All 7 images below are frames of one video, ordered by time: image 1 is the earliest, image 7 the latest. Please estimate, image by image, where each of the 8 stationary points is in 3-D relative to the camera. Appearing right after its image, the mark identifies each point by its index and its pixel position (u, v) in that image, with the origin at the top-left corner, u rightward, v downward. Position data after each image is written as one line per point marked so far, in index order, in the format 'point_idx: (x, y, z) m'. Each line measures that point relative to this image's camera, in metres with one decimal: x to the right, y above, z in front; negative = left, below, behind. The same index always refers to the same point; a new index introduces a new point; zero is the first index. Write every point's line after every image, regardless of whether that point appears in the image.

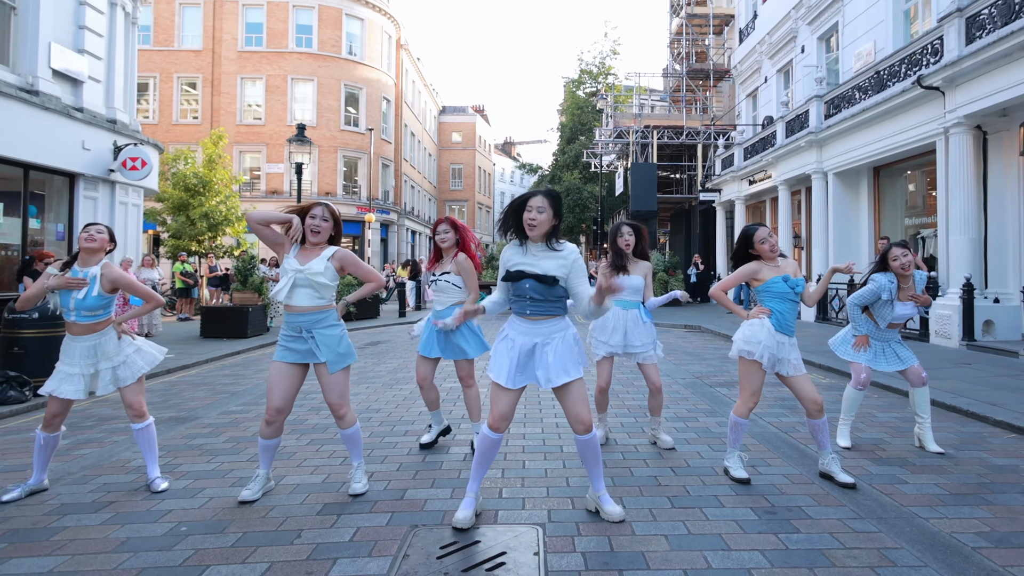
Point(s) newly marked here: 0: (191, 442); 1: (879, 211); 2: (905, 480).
0: (-2.1, -1.0, +5.4) m
1: (+7.1, +1.6, +15.9) m
2: (+2.1, -1.0, +4.3) m
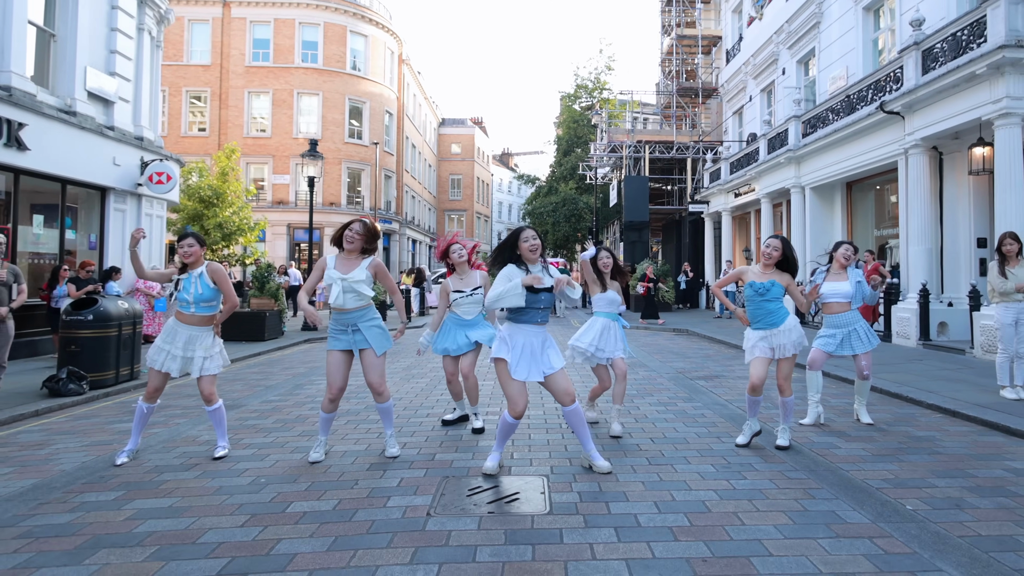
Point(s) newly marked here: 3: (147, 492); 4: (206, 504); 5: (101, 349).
0: (-2.1, -1.1, +6.3) m
1: (+7.1, +1.4, +16.9) m
2: (+2.1, -1.0, +5.2) m
3: (-1.9, -1.1, +4.2) m
4: (-1.5, -1.1, +3.9) m
5: (-4.3, -0.6, +8.2) m
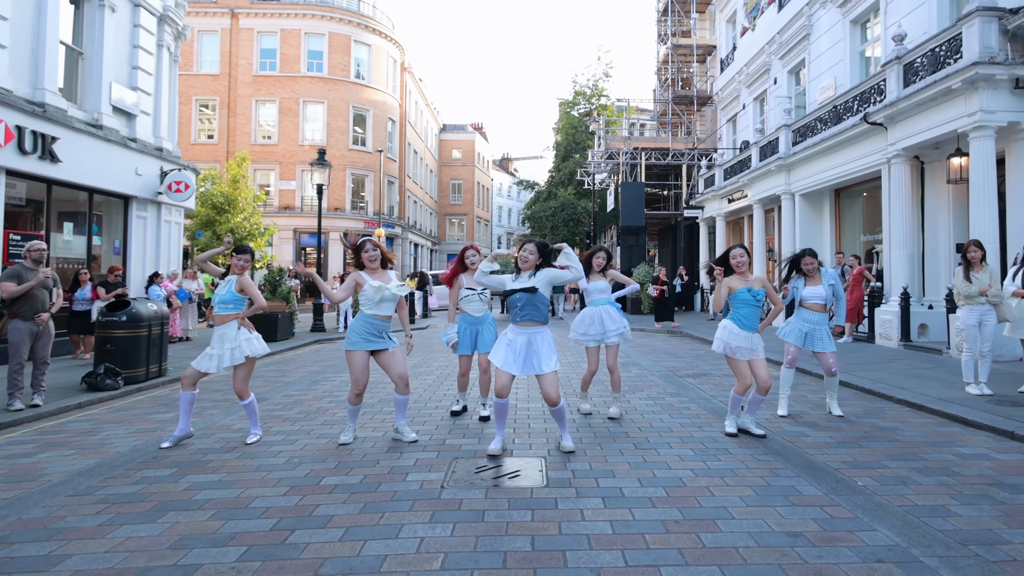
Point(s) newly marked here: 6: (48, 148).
0: (-2.1, -1.1, +6.9) m
1: (+7.2, +1.3, +17.5) m
2: (+2.2, -1.1, +5.8) m
3: (-1.9, -1.1, +4.8) m
4: (-1.5, -1.1, +4.5) m
5: (-4.2, -0.7, +8.8) m
6: (-6.7, +1.9, +11.5) m
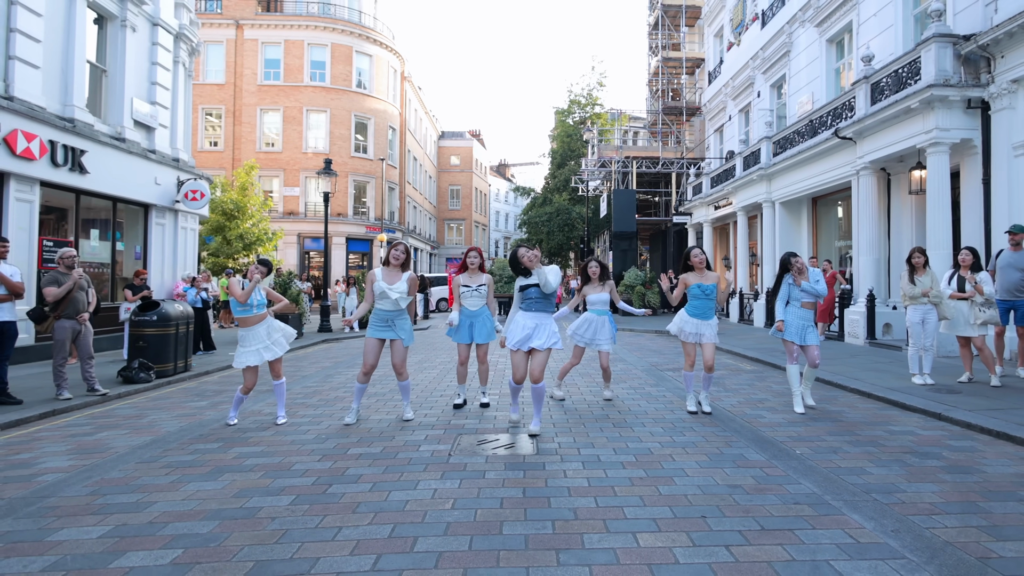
0: (-2.1, -1.1, +7.7) m
1: (+7.1, +1.3, +18.4) m
2: (+2.1, -1.1, +6.7) m
3: (-1.9, -1.1, +5.6) m
4: (-1.5, -1.1, +5.4) m
5: (-4.3, -0.7, +9.6) m
6: (-6.7, +1.9, +12.3) m
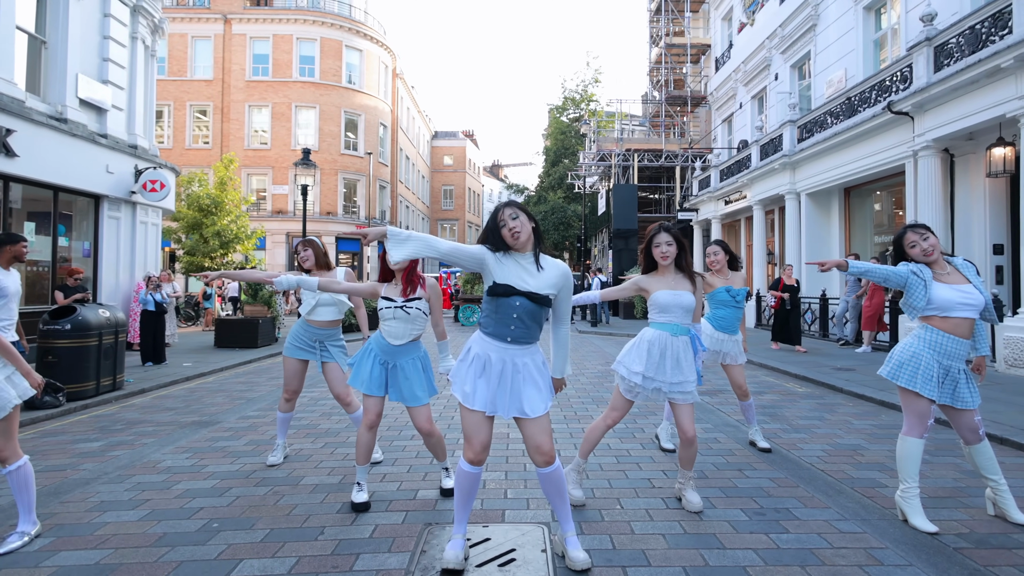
0: (-2.1, -1.1, +5.6) m
1: (+7.1, +1.2, +16.2) m
2: (+2.1, -1.1, +4.5) m
3: (-1.9, -1.1, +3.5) m
4: (-1.5, -1.1, +3.2) m
5: (-4.3, -0.7, +7.5) m
6: (-6.7, +1.9, +10.2) m
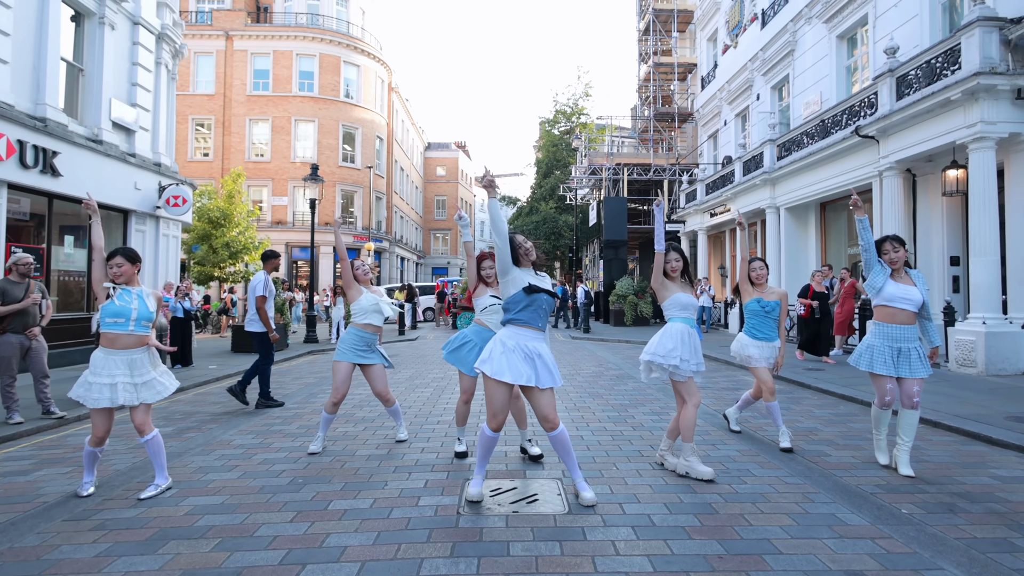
0: (-2.0, -1.2, +6.6) m
1: (+7.0, +1.1, +17.4) m
2: (+2.2, -1.2, +5.6) m
3: (-1.8, -1.2, +4.5) m
4: (-1.4, -1.2, +4.2) m
5: (-4.2, -0.8, +8.5) m
6: (-6.7, +1.8, +11.2) m
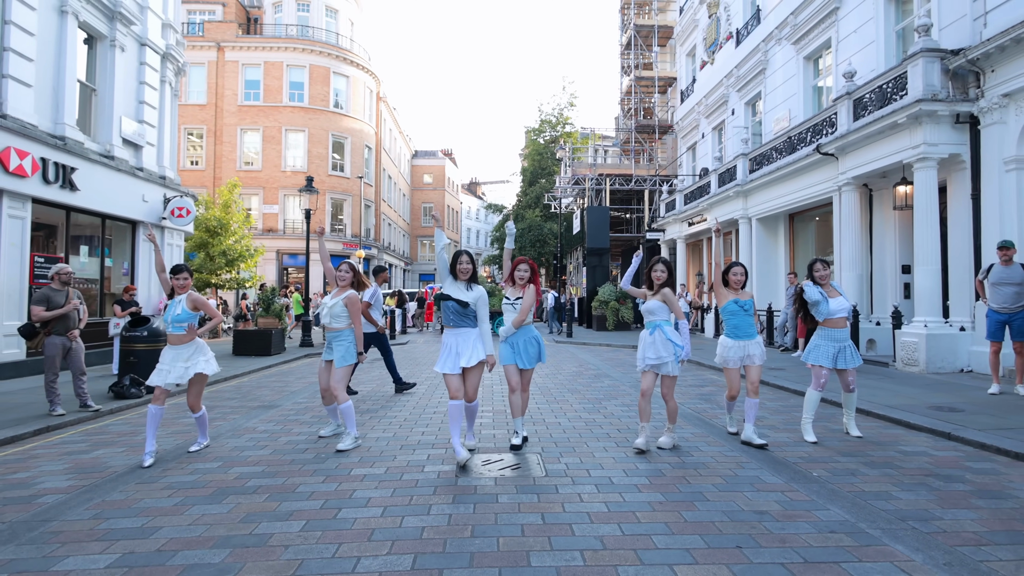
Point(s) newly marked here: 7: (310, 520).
0: (-2.1, -1.3, +7.5) m
1: (+6.7, +0.9, +18.5) m
2: (+2.1, -1.2, +6.6) m
3: (-1.9, -1.2, +5.4) m
4: (-1.5, -1.2, +5.2) m
5: (-4.4, -0.9, +9.3) m
6: (-6.9, +1.7, +12.0) m
7: (-1.0, -1.2, +3.9) m
